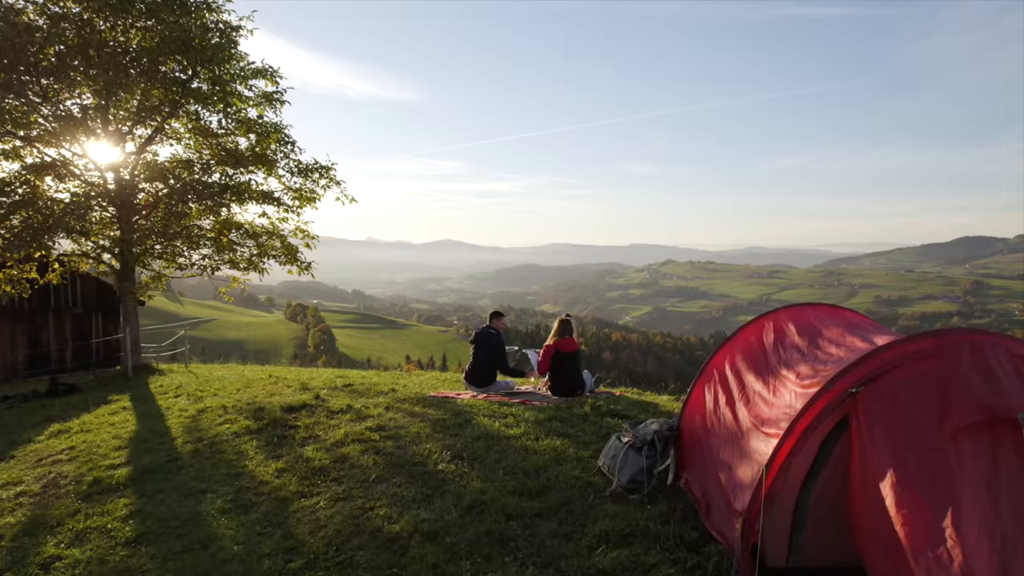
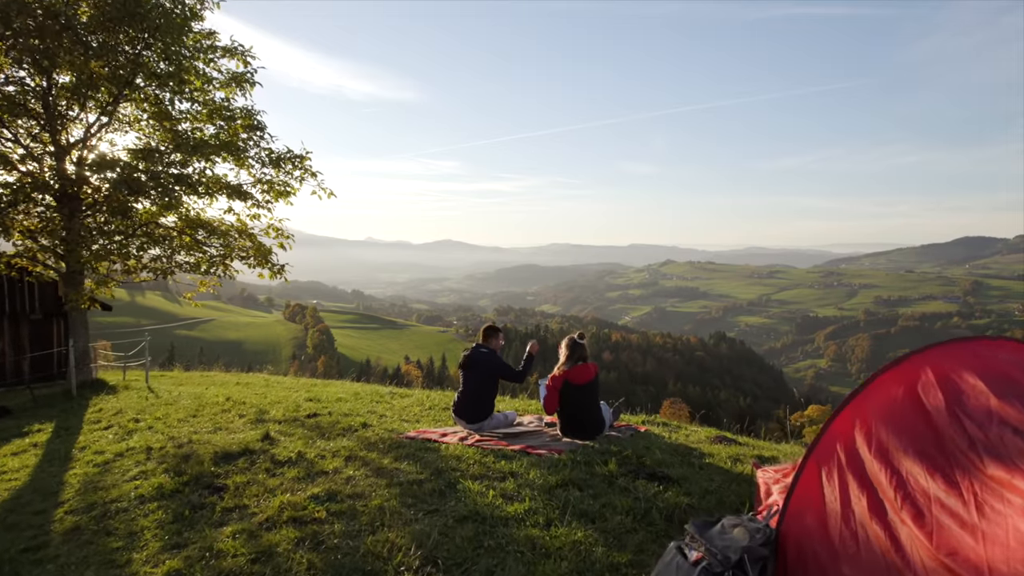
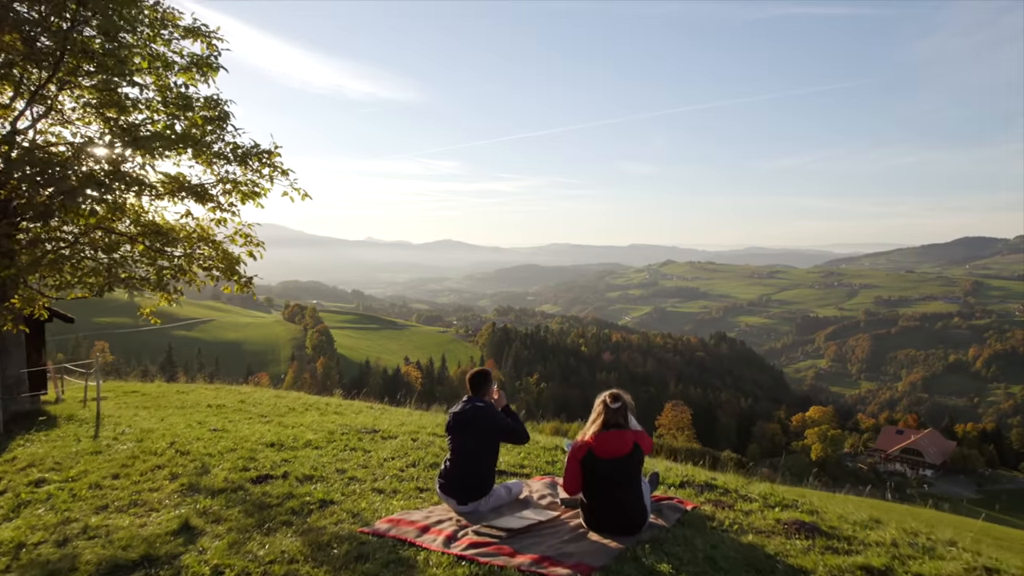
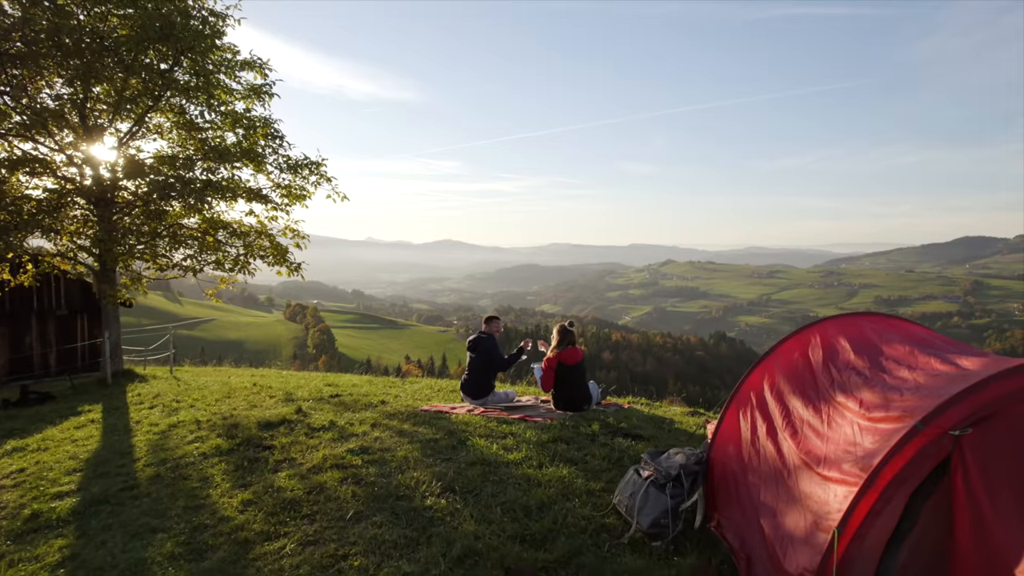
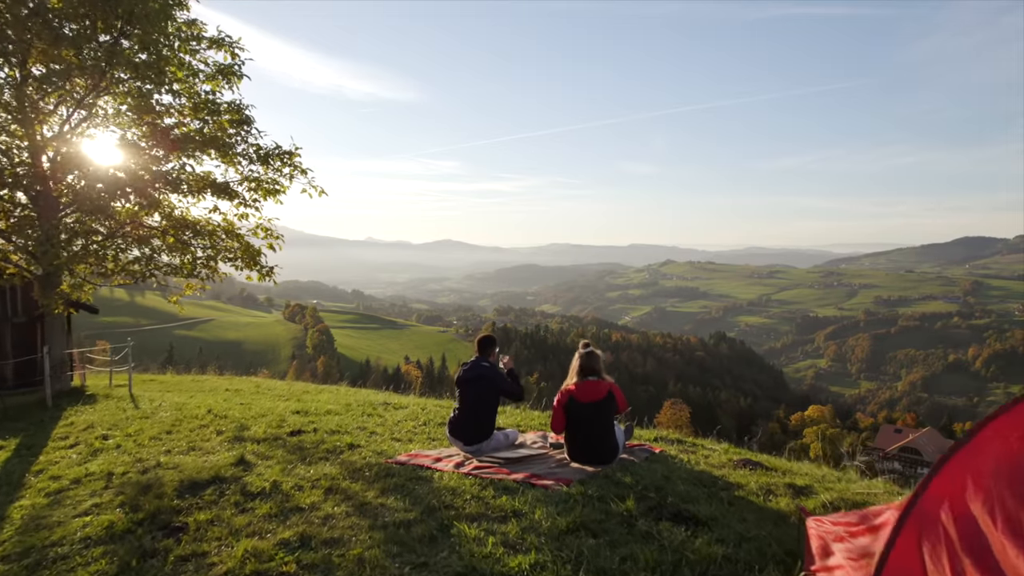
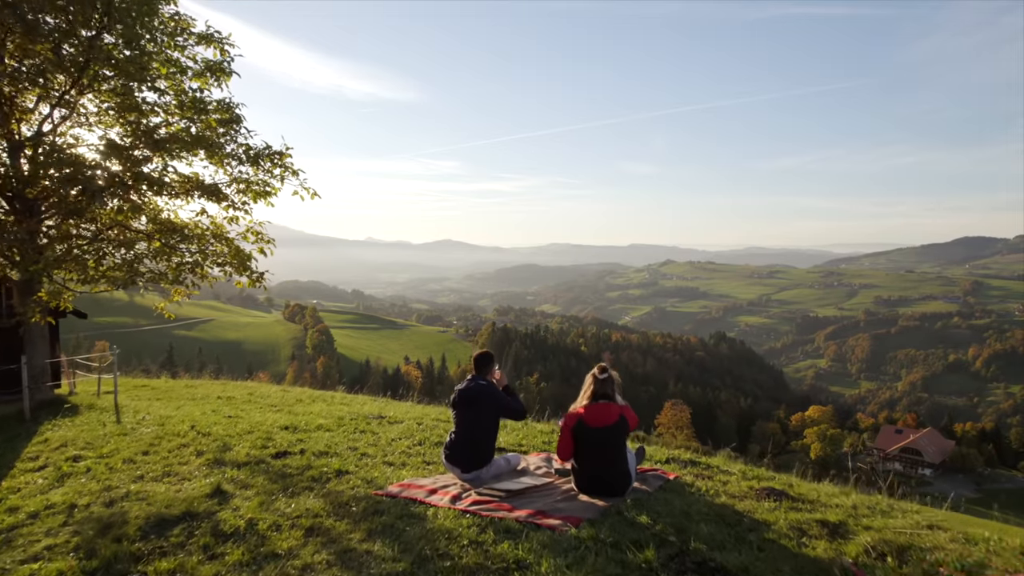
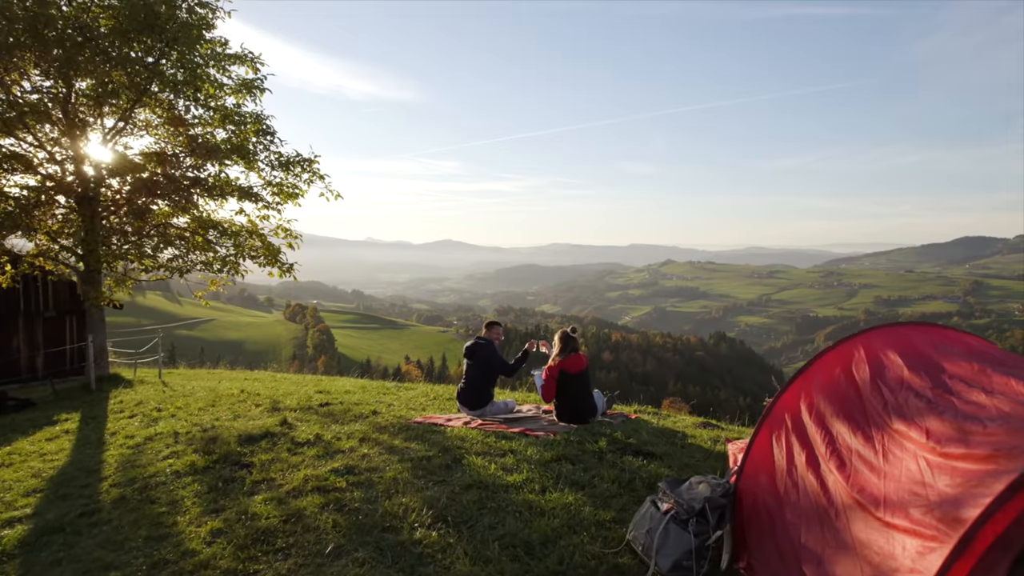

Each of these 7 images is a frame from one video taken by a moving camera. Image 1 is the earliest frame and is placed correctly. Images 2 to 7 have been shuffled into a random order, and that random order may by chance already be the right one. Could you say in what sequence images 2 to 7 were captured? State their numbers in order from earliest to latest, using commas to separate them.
4, 7, 2, 5, 6, 3
